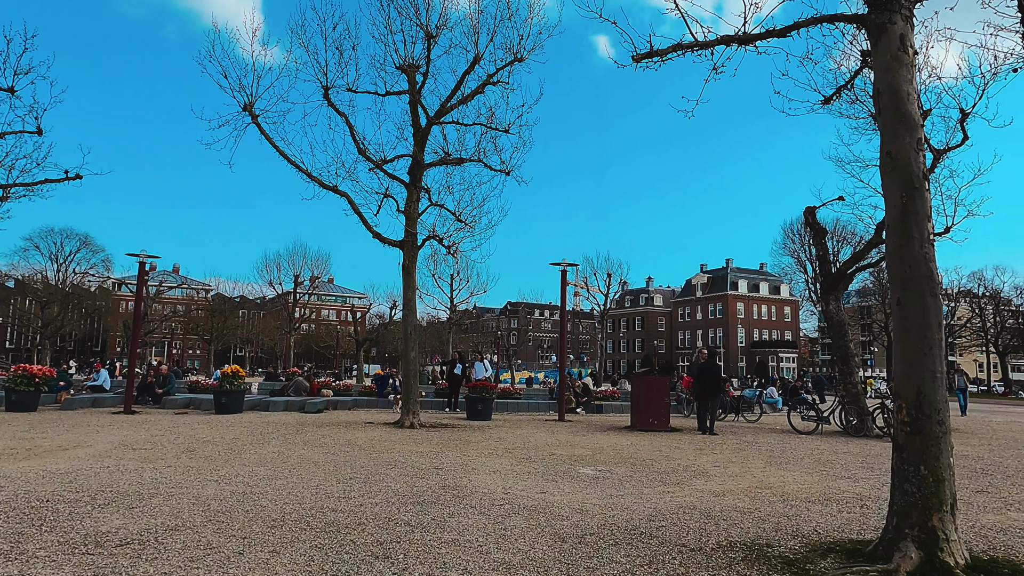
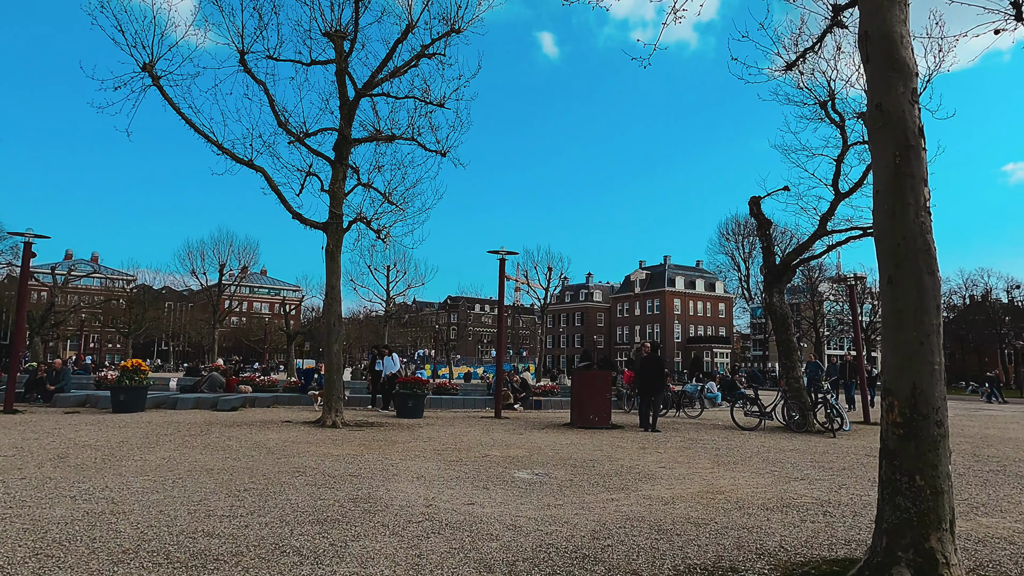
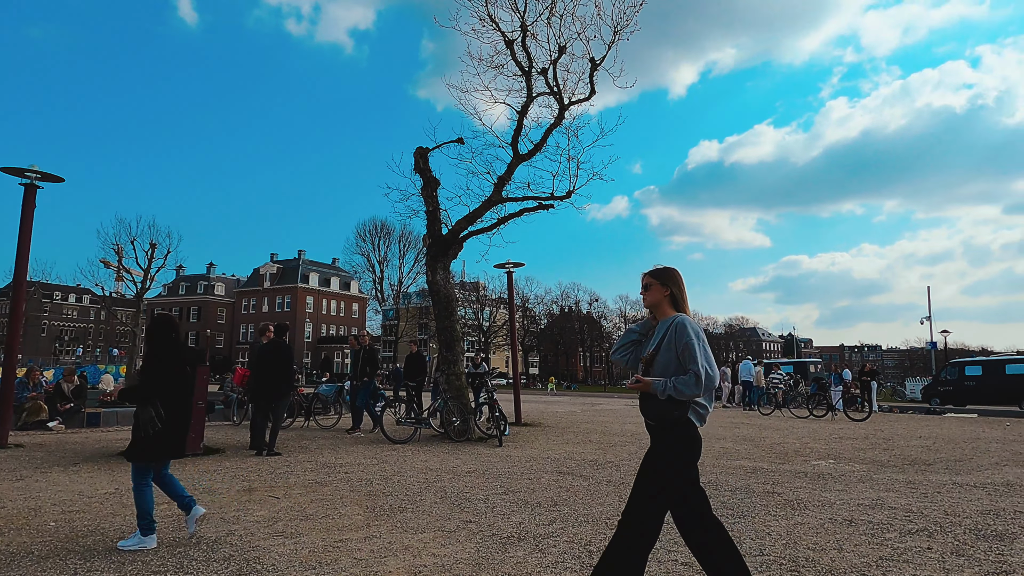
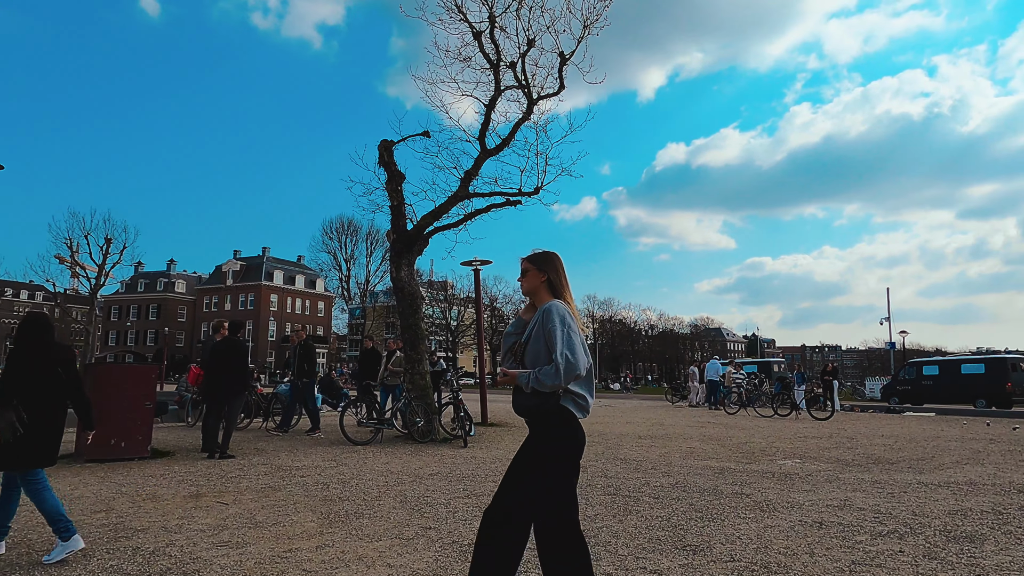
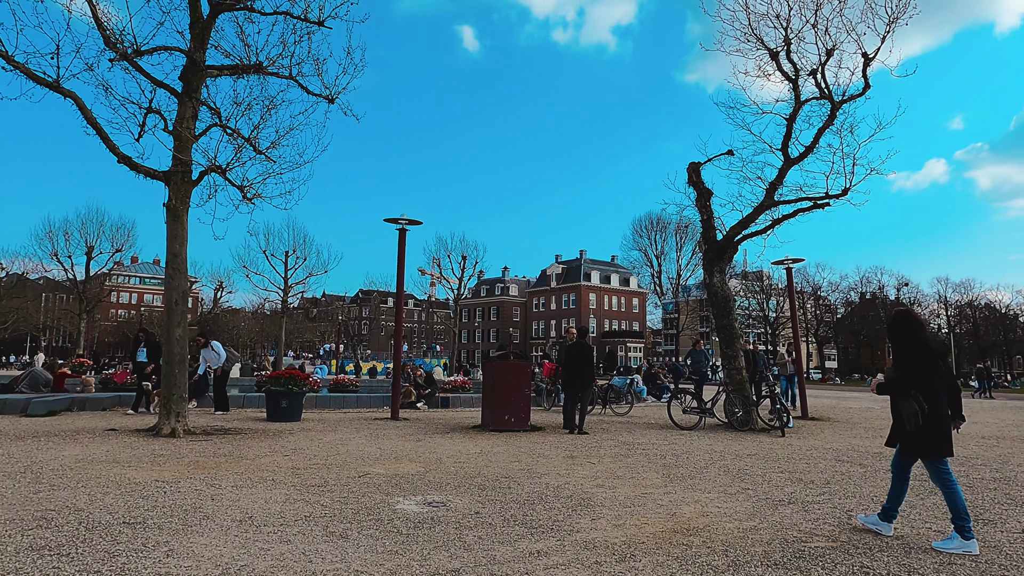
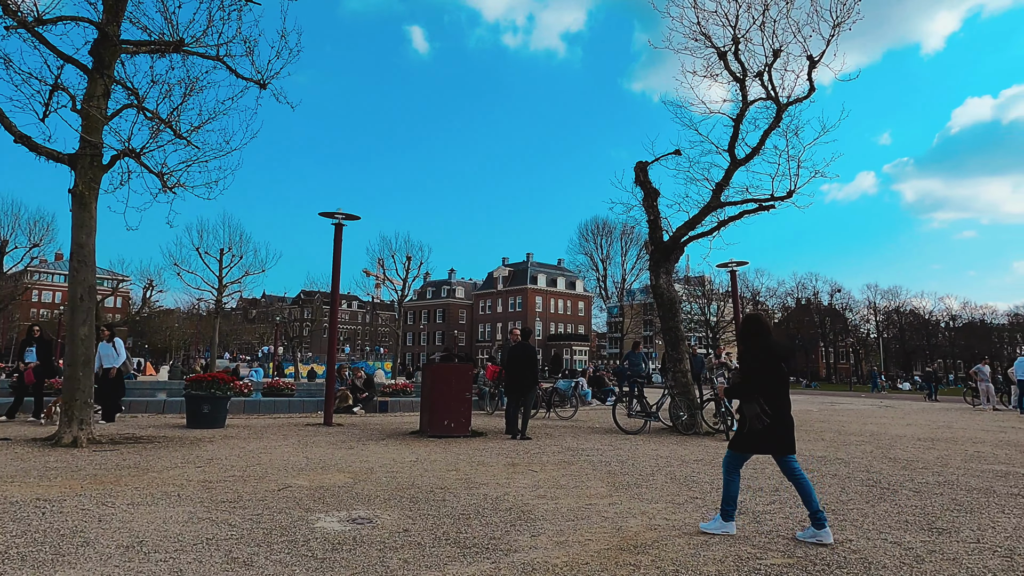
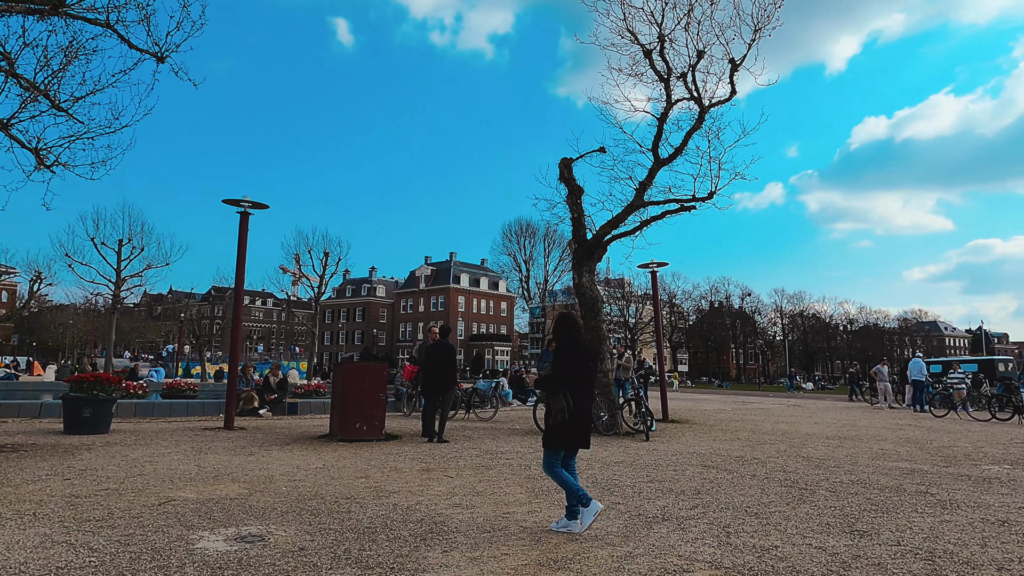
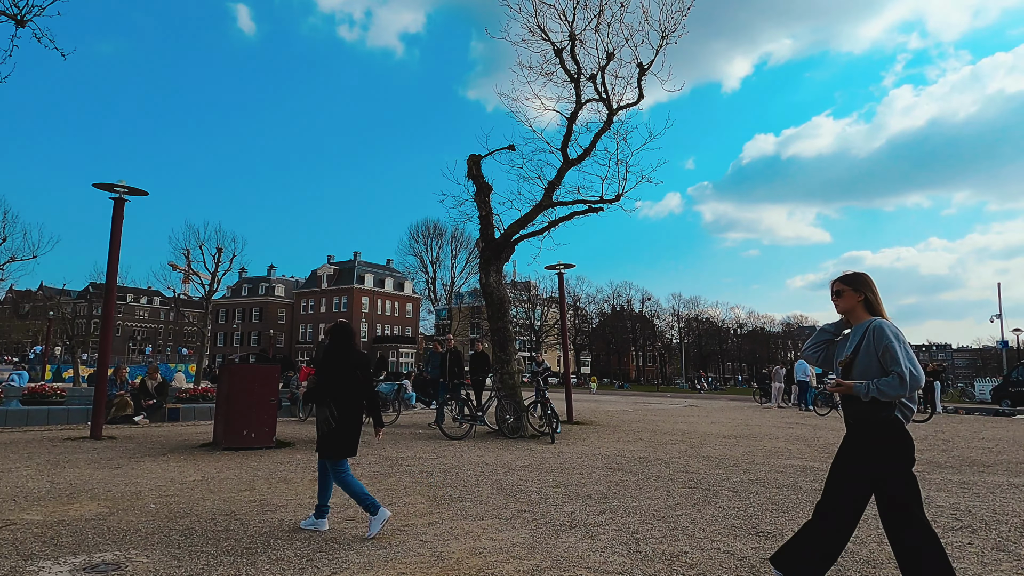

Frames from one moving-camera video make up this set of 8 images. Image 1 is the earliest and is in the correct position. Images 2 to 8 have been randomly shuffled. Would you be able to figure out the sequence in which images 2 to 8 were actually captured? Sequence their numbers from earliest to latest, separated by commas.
2, 5, 6, 7, 8, 3, 4
